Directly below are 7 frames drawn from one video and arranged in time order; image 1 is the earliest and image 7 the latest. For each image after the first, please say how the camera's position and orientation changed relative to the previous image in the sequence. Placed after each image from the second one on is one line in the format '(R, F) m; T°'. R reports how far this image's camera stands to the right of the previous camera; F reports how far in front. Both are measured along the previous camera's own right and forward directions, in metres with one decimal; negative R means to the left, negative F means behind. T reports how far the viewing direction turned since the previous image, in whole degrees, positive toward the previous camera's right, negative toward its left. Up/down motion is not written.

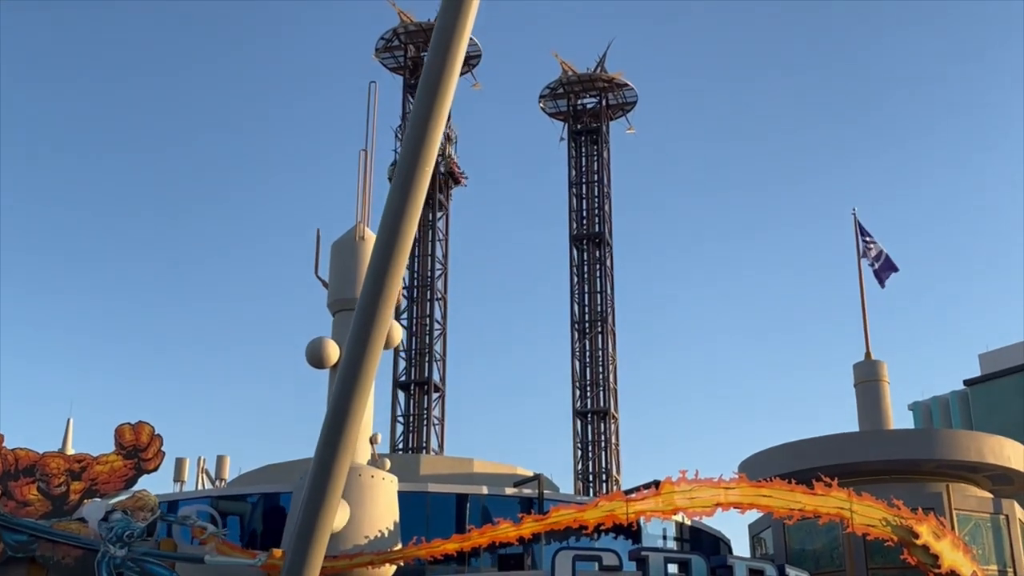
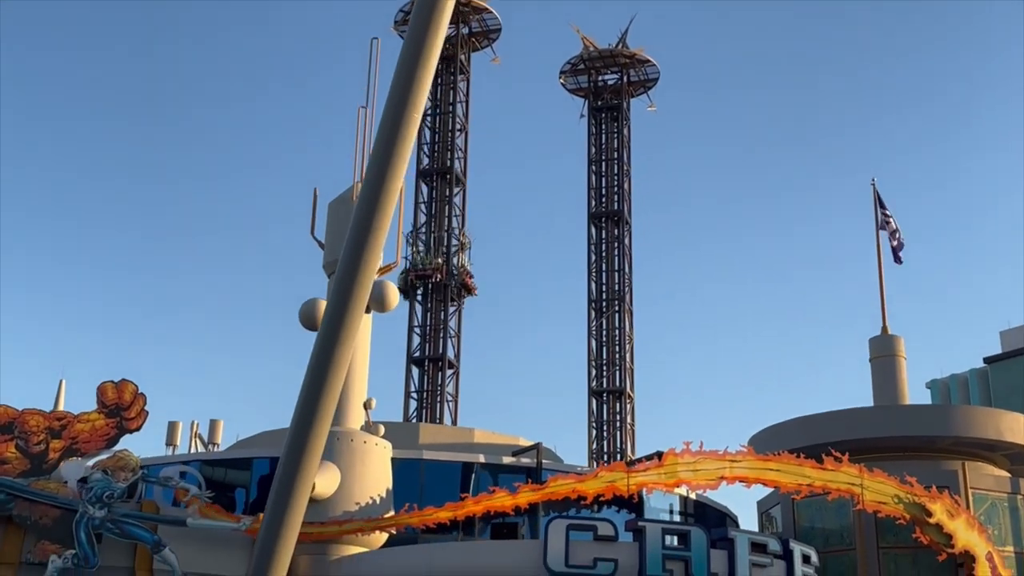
(+0.6, +1.0) m; -1°
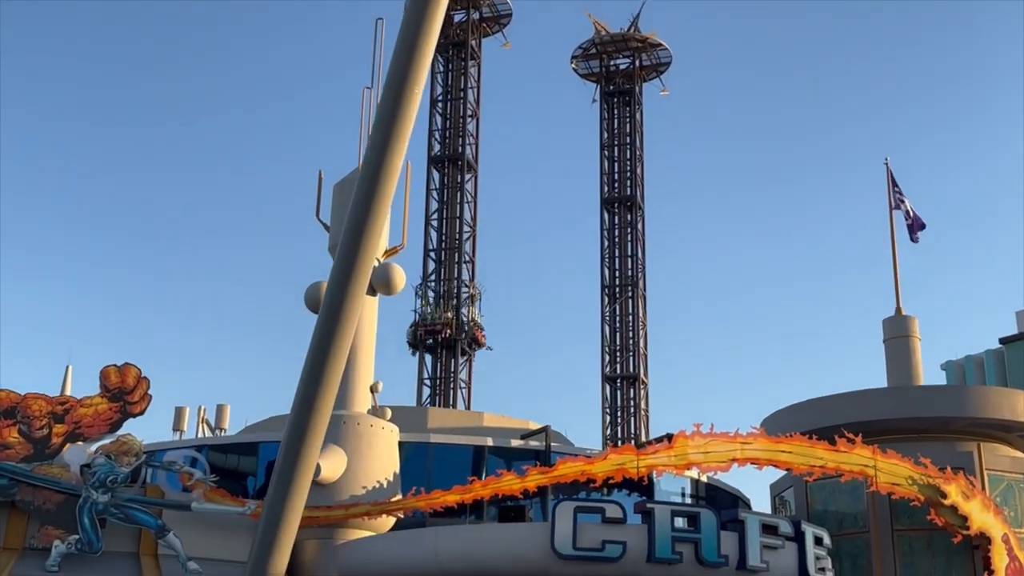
(+0.2, +0.4) m; -1°
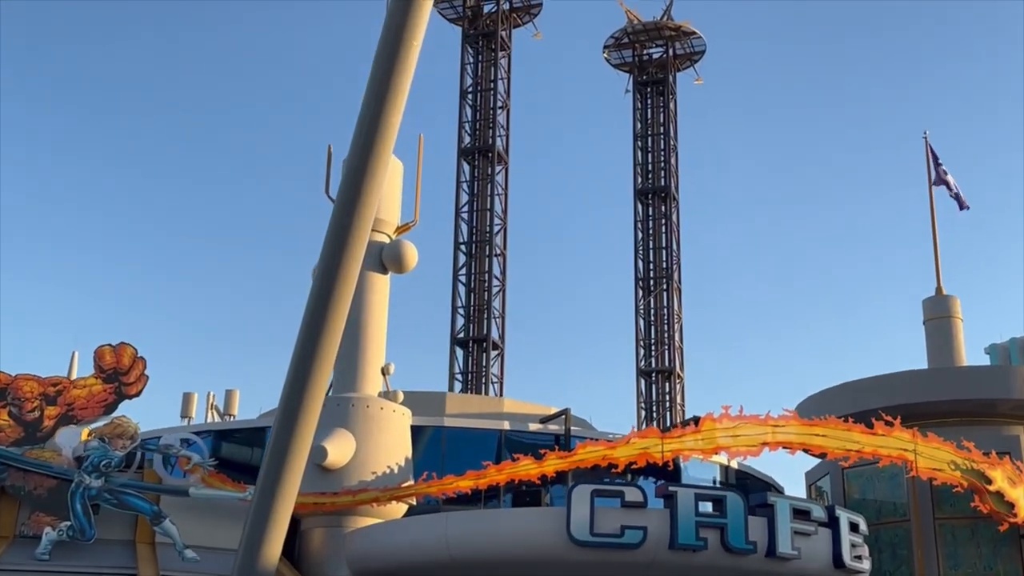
(+0.6, +1.4) m; -2°
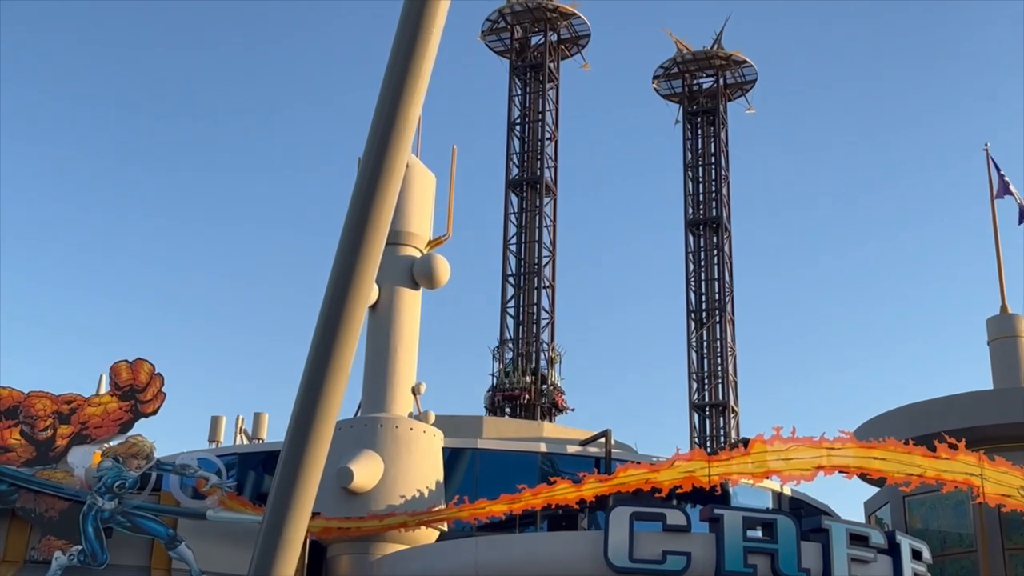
(+0.4, +1.4) m; -3°
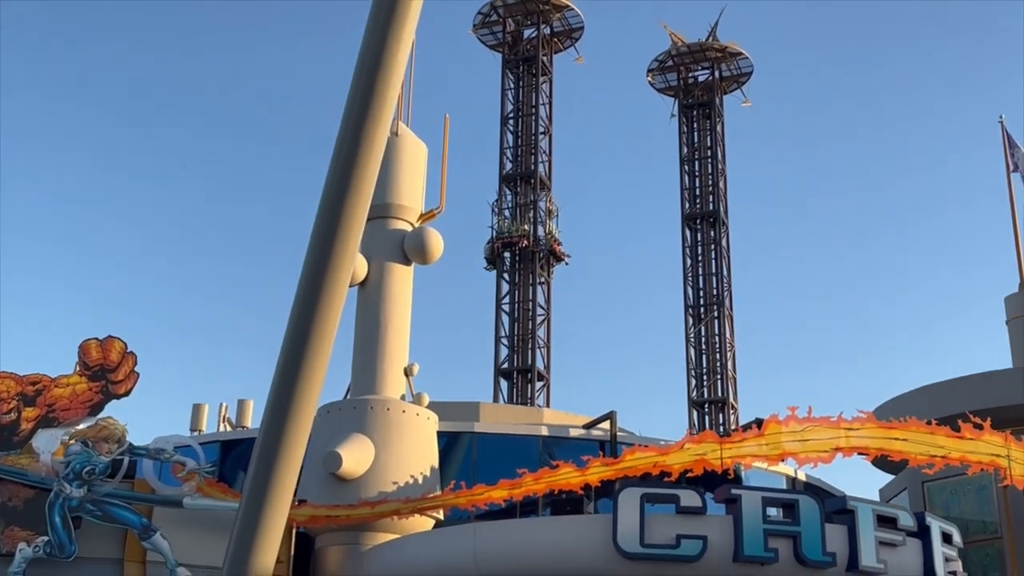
(-0.1, +1.6) m; 0°
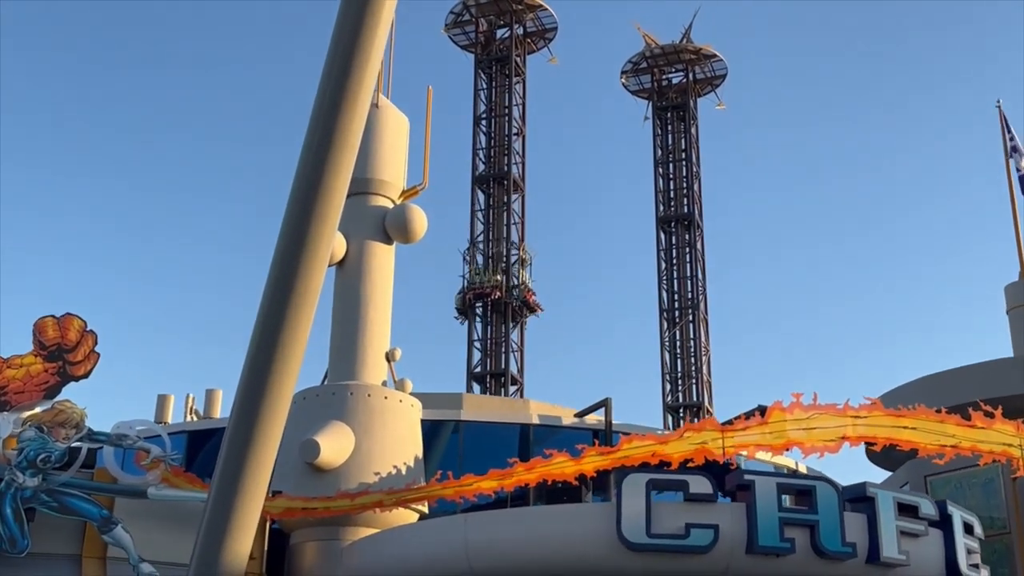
(-0.4, +1.5) m; +2°
